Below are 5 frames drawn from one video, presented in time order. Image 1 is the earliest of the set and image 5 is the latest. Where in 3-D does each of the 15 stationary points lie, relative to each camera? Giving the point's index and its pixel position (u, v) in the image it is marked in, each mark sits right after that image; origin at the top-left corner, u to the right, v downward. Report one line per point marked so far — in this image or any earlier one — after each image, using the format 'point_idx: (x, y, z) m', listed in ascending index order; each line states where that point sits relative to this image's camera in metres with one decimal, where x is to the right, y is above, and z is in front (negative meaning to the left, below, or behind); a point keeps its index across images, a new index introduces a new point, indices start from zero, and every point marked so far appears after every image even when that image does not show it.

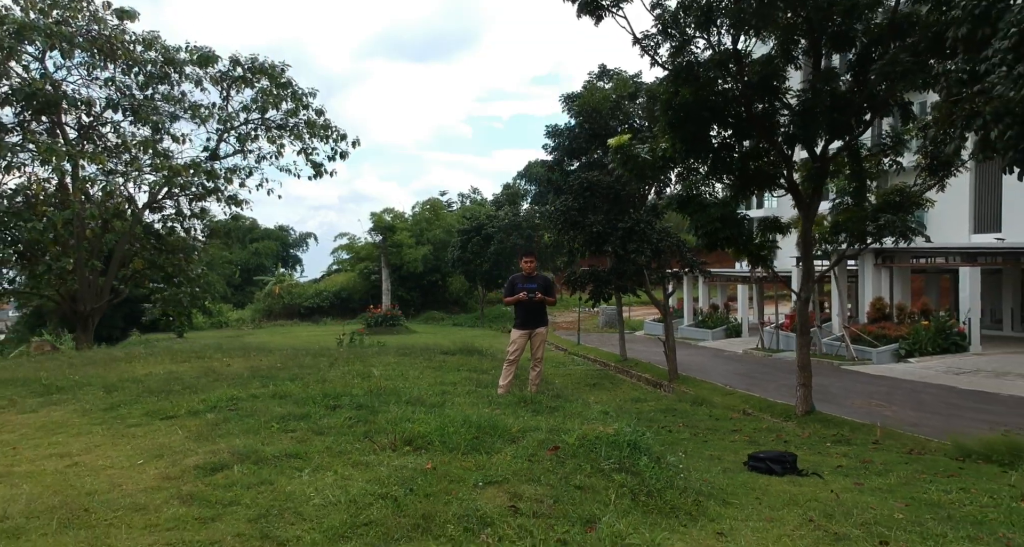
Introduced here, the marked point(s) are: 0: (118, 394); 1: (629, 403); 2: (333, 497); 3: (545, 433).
0: (-3.3, -1.0, +6.6) m
1: (+1.7, -1.9, +11.1) m
2: (-0.9, -1.2, +4.0) m
3: (+0.2, -1.1, +5.3) m
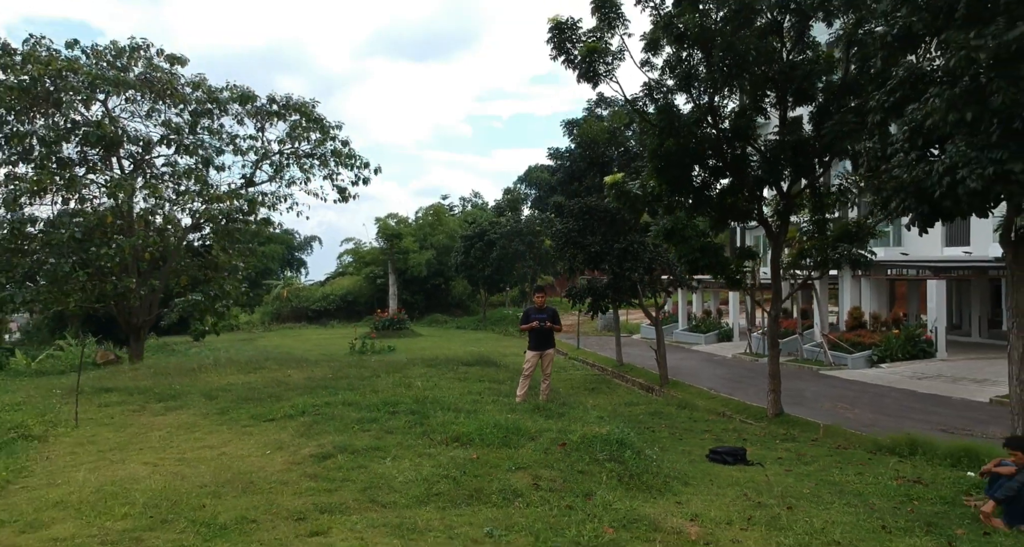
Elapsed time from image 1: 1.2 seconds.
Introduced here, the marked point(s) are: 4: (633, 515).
0: (-3.2, -1.4, +8.4) m
1: (+1.9, -2.2, +12.9) m
2: (-0.8, -1.5, +5.8) m
3: (+0.4, -1.5, +7.1) m
4: (+0.8, -1.7, +5.3) m
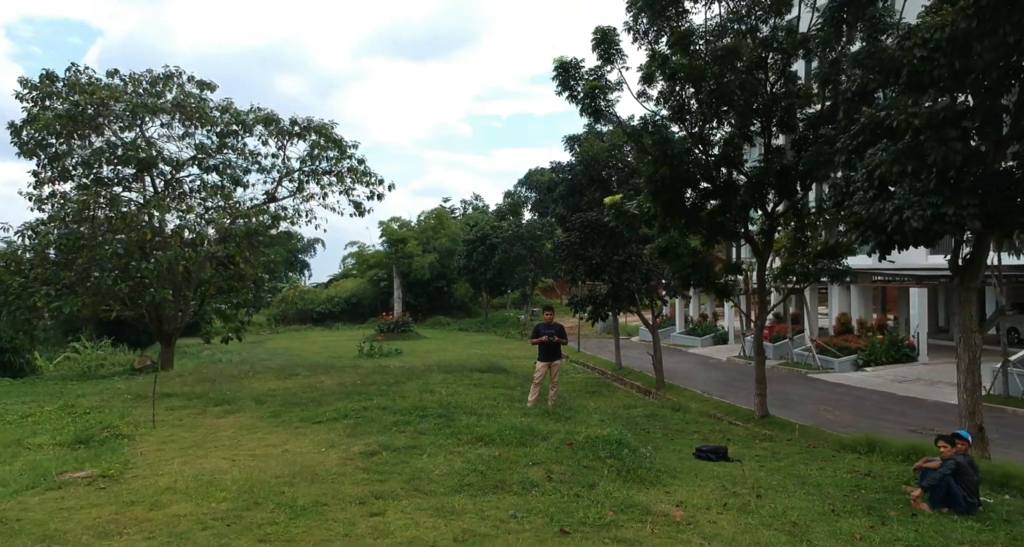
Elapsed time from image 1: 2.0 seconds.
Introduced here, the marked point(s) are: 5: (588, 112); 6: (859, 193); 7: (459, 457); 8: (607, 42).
0: (-3.0, -1.6, +9.6) m
1: (+2.0, -2.5, +14.1) m
2: (-0.6, -1.8, +7.0) m
3: (+0.5, -1.7, +8.3) m
4: (+1.0, -1.9, +6.5) m
5: (+1.3, +2.7, +12.9) m
6: (+3.9, +0.9, +8.5) m
7: (-0.5, -1.7, +7.3) m
8: (+1.7, +4.2, +13.8) m
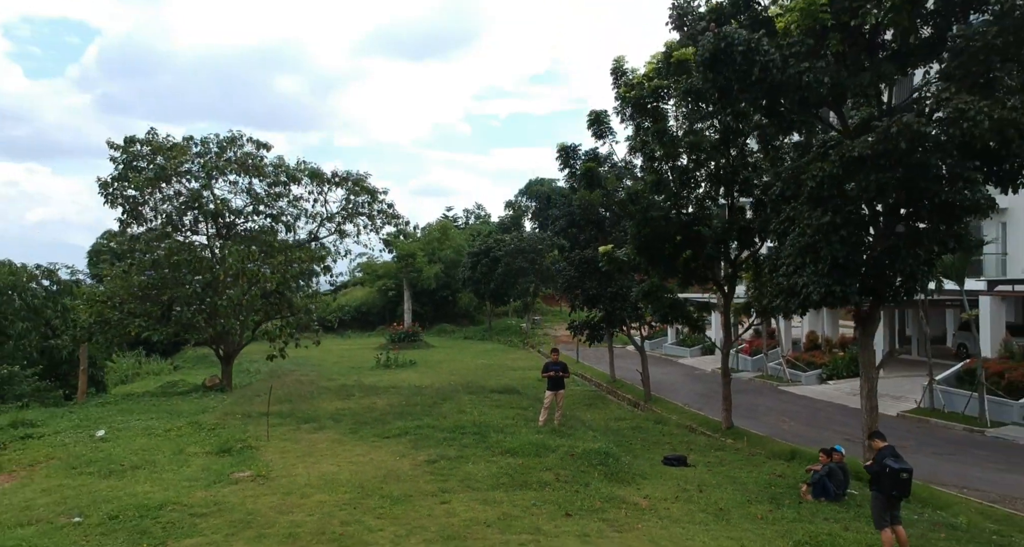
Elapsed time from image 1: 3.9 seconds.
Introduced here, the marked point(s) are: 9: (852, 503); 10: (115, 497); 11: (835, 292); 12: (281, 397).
0: (-2.8, -2.5, +12.7) m
1: (+2.2, -3.3, +17.2) m
2: (-0.4, -2.6, +10.1) m
3: (+0.8, -2.6, +11.4) m
4: (+1.3, -2.8, +9.7) m
5: (+1.5, +1.9, +16.1) m
6: (+4.1, 0.0, +11.7) m
7: (-0.2, -2.6, +10.5) m
8: (+1.9, +3.3, +17.0) m
9: (+4.2, -2.8, +9.5) m
10: (-4.5, -2.5, +8.7) m
11: (+4.4, -0.3, +10.5) m
12: (-4.7, -2.5, +15.6) m
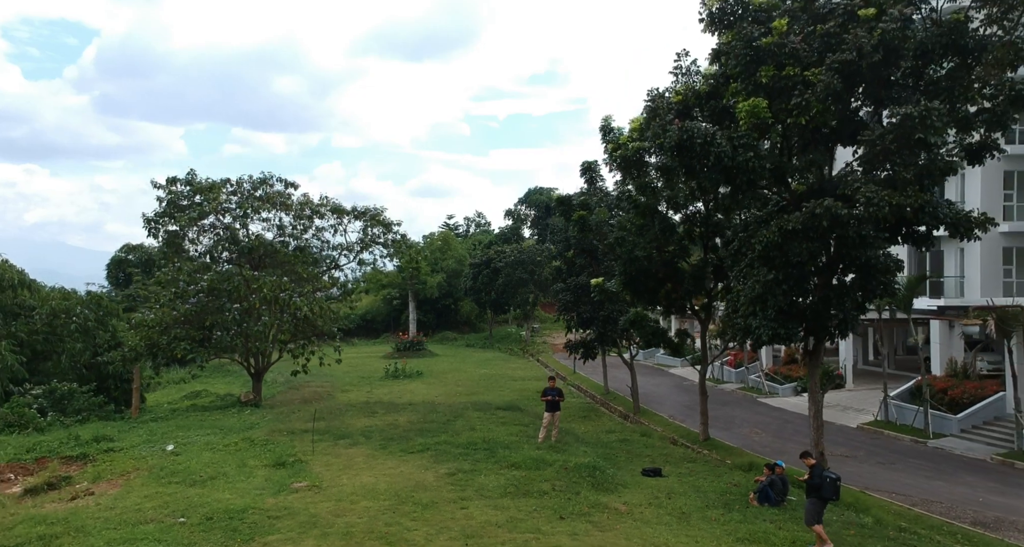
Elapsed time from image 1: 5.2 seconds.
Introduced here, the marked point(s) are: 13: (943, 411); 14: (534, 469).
0: (-2.7, -3.3, +15.1) m
1: (+2.3, -4.1, +19.6) m
2: (-0.3, -3.4, +12.5) m
3: (+0.9, -3.4, +13.8) m
4: (+1.3, -3.6, +12.1) m
5: (+1.6, +1.1, +18.4) m
6: (+4.2, -0.7, +14.1) m
7: (-0.2, -3.4, +12.8) m
8: (+2.0, +2.6, +19.3) m
9: (+4.3, -3.6, +11.8) m
10: (-4.4, -3.3, +11.1) m
11: (+4.5, -1.0, +12.9) m
12: (-4.6, -3.3, +18.0) m
13: (+11.0, -3.5, +19.7) m
14: (+0.4, -3.4, +13.2) m
